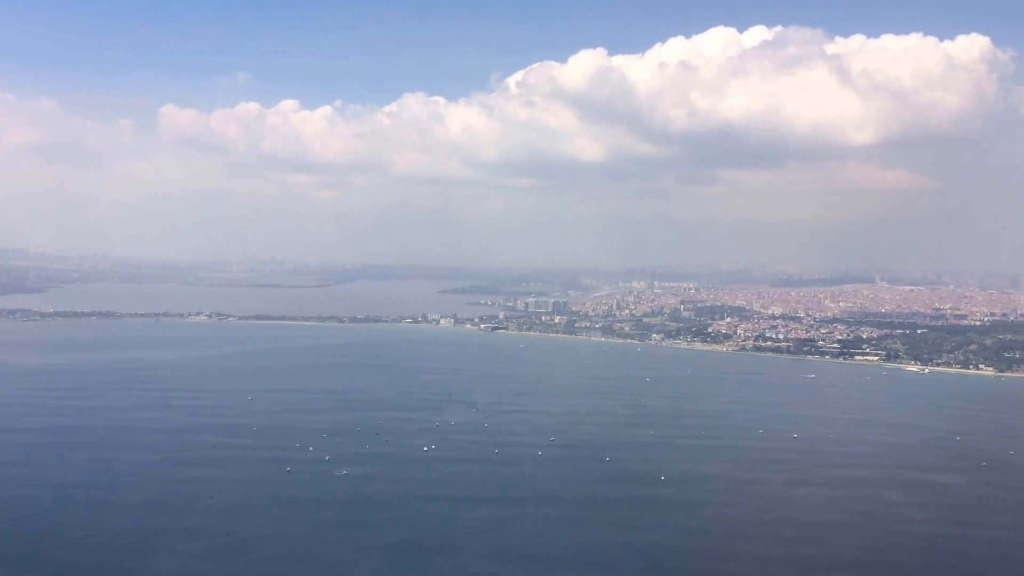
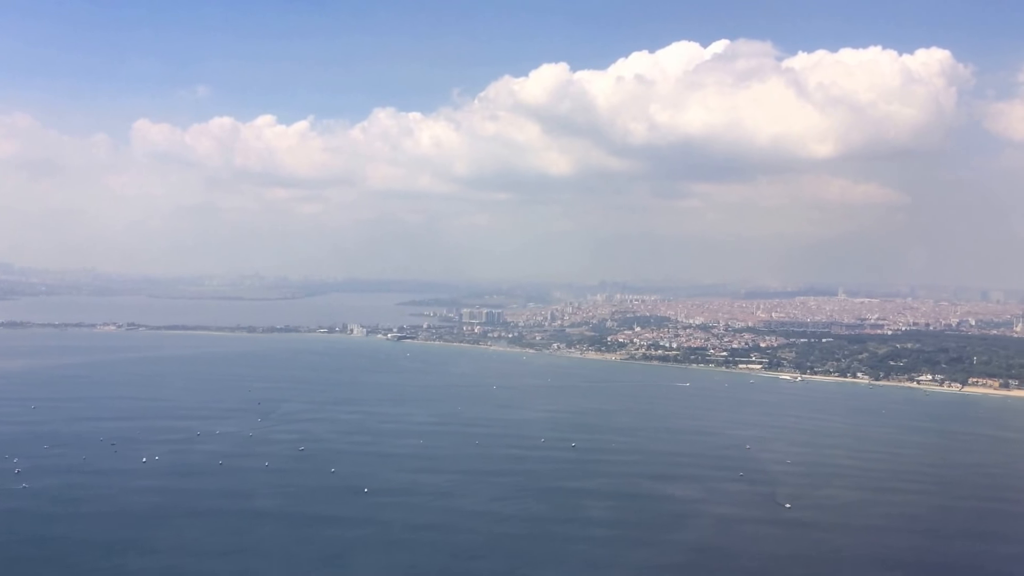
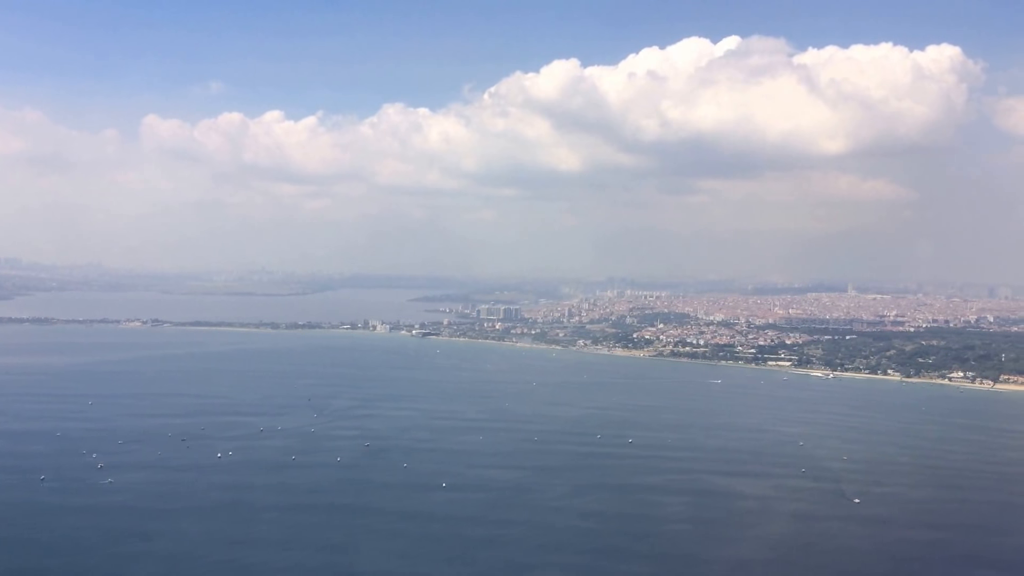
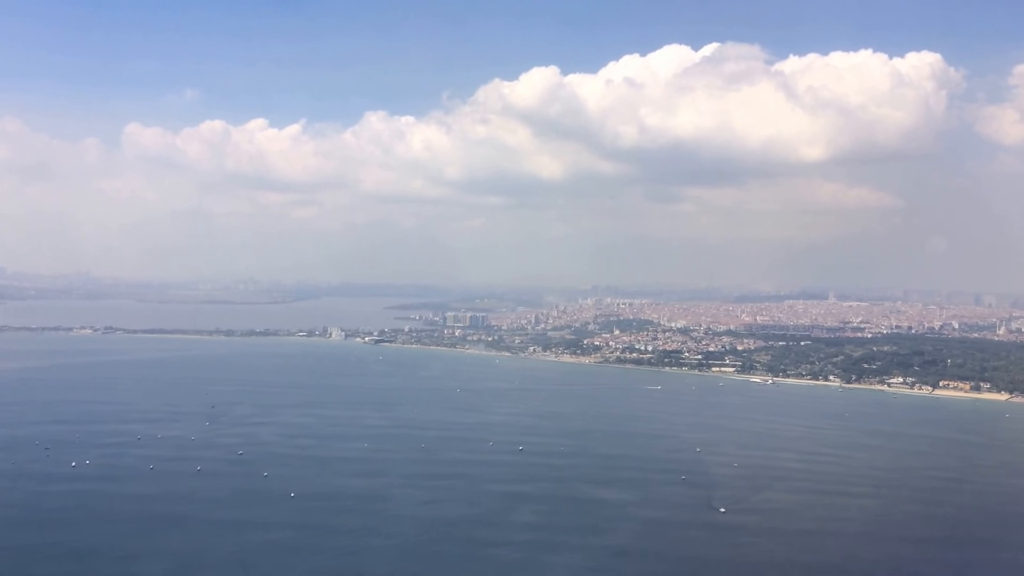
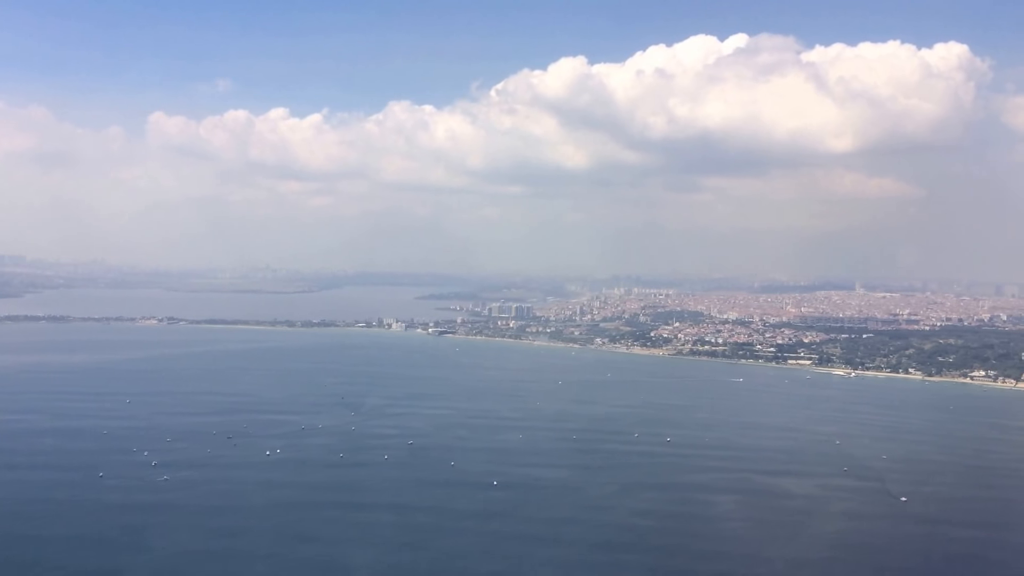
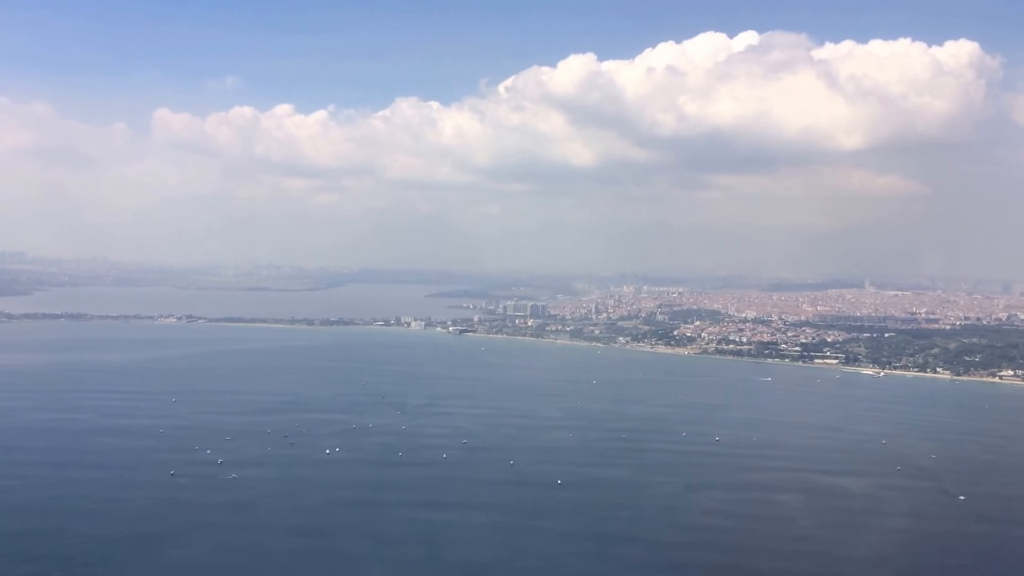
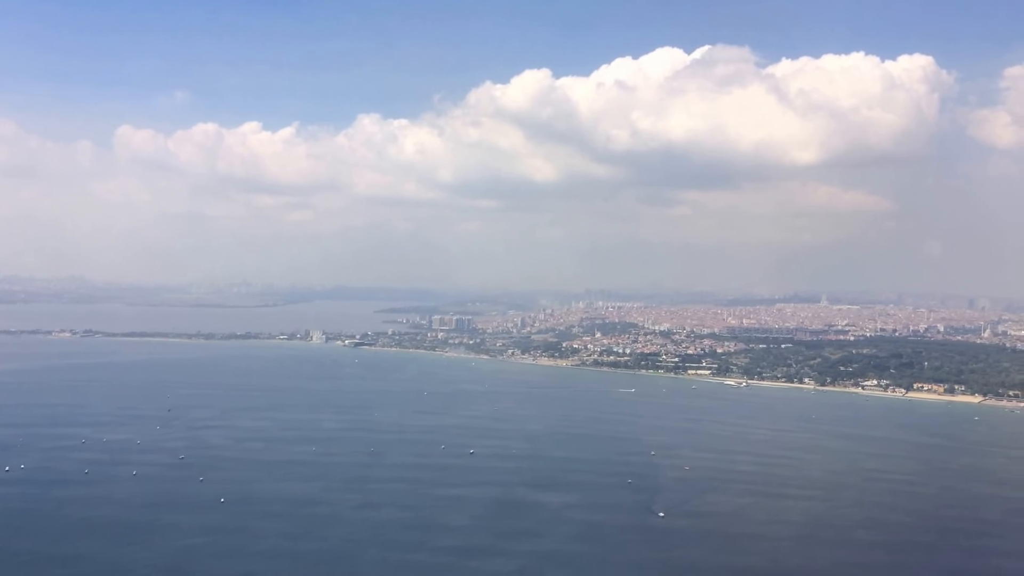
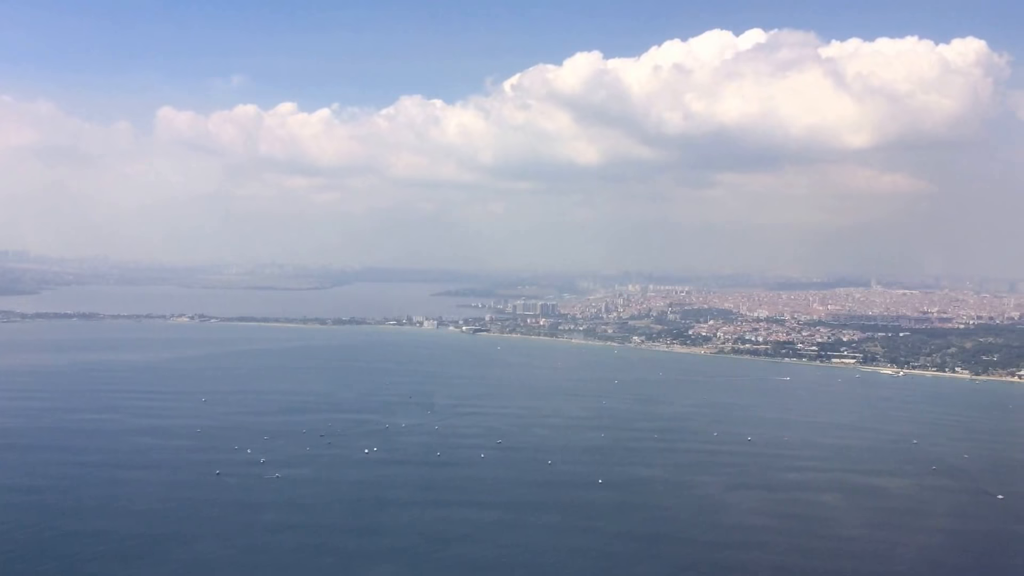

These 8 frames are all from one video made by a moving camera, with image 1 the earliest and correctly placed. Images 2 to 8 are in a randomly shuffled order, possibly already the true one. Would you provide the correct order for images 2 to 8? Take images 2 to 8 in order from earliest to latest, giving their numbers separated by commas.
8, 6, 5, 3, 2, 4, 7
